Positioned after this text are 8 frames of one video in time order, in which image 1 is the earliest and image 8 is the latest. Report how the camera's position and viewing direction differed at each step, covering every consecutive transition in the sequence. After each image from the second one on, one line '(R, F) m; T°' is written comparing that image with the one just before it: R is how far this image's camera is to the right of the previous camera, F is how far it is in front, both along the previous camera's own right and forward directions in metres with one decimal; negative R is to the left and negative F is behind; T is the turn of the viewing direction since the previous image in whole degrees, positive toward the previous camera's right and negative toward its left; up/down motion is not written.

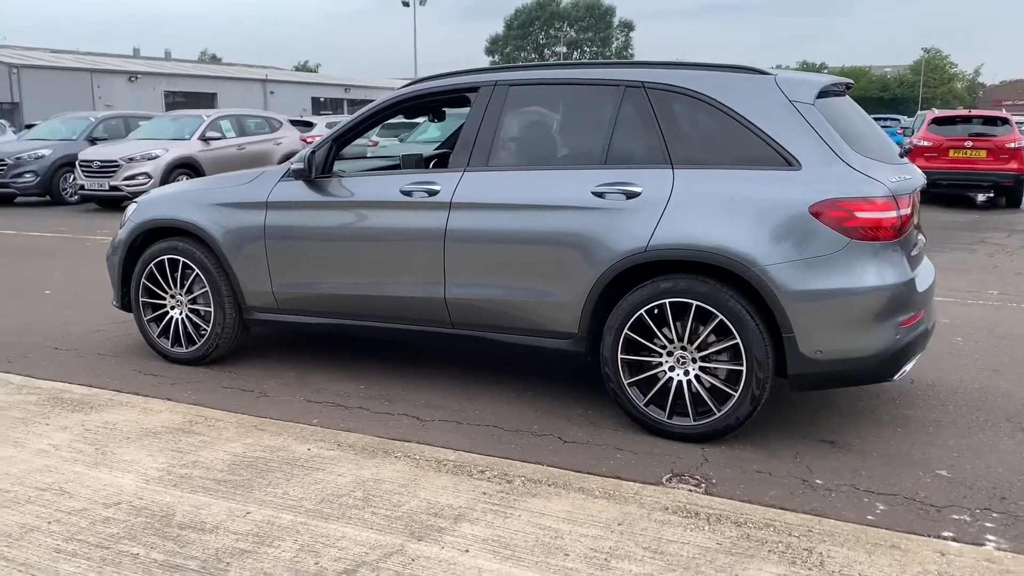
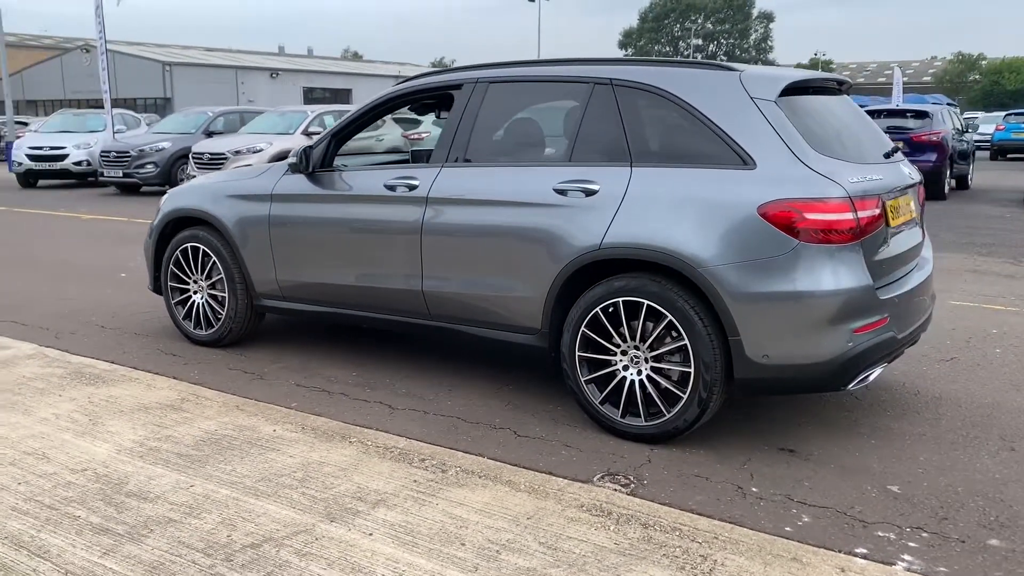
(+0.8, 0.0) m; -8°
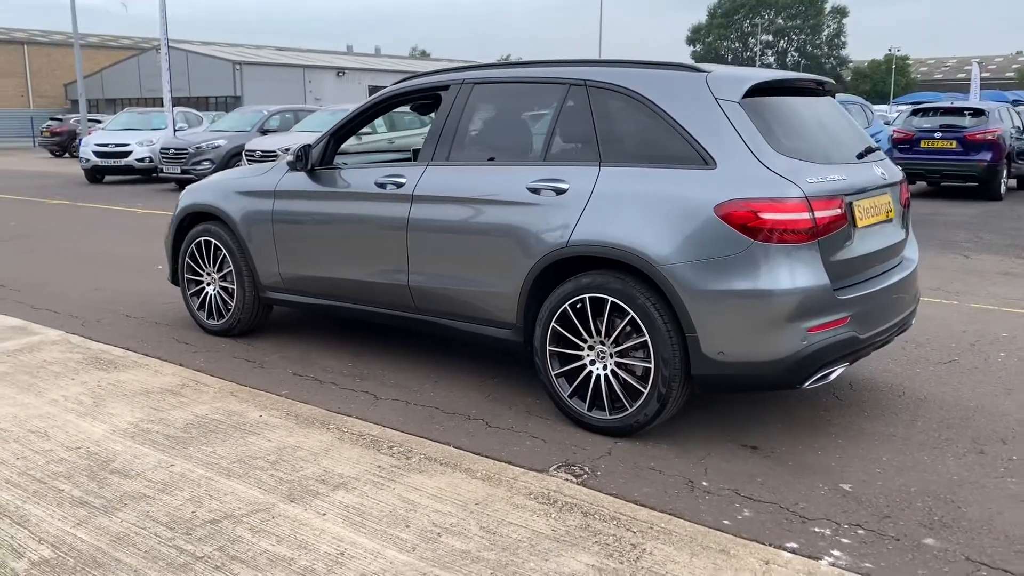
(+0.4, -0.1) m; -4°
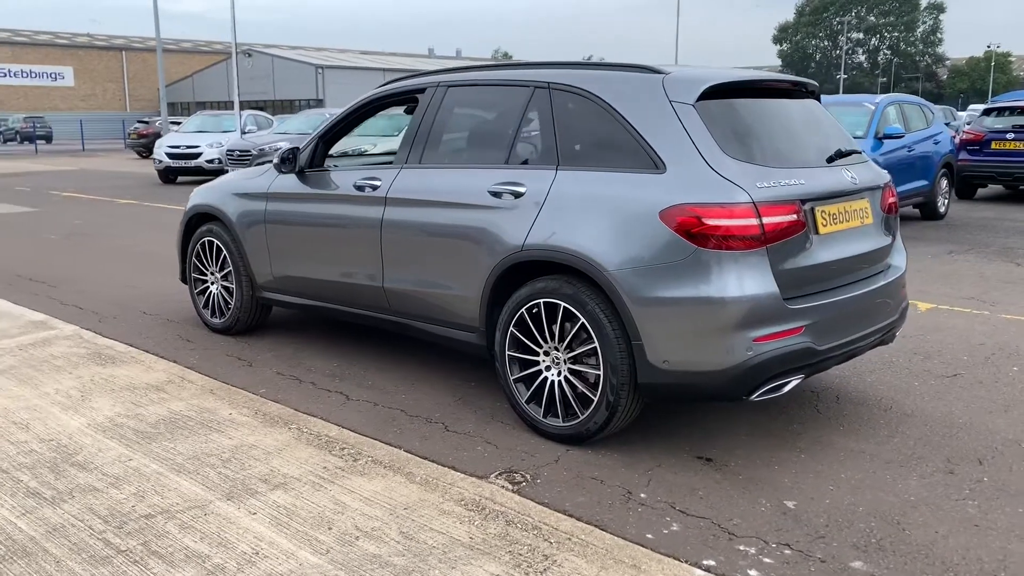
(+0.6, +0.1) m; -5°
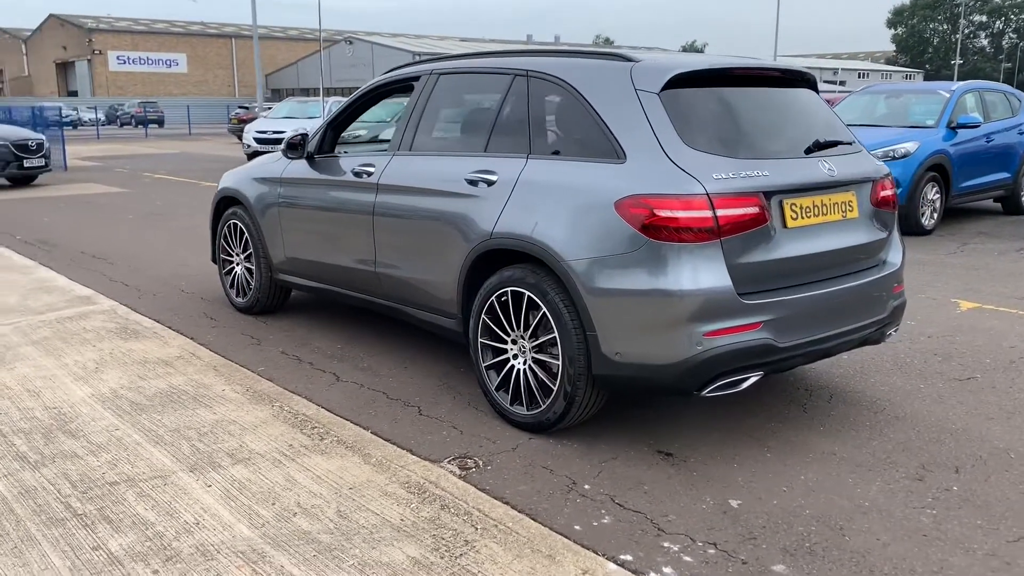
(+0.6, 0.0) m; -6°
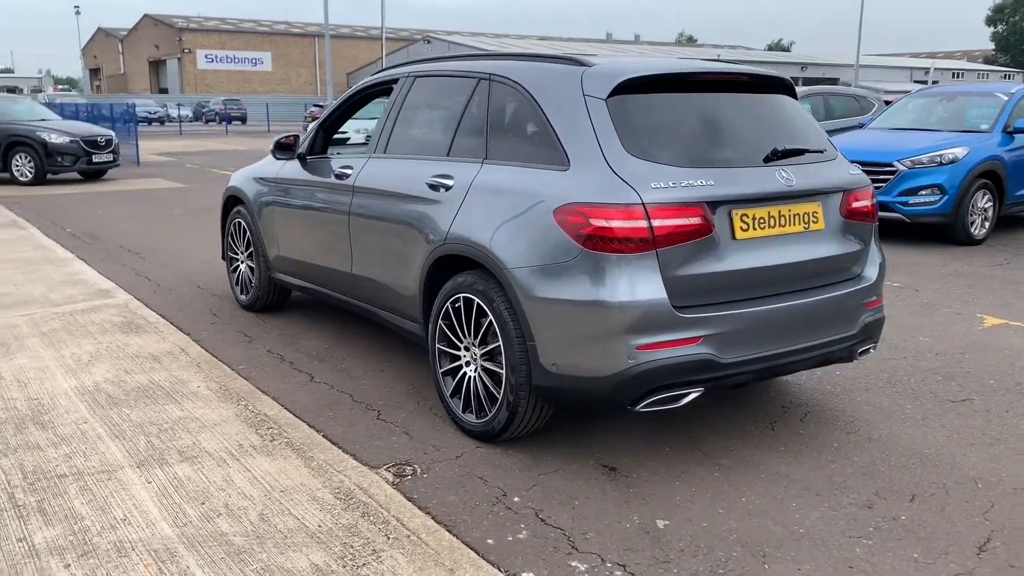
(+0.5, +0.1) m; -5°
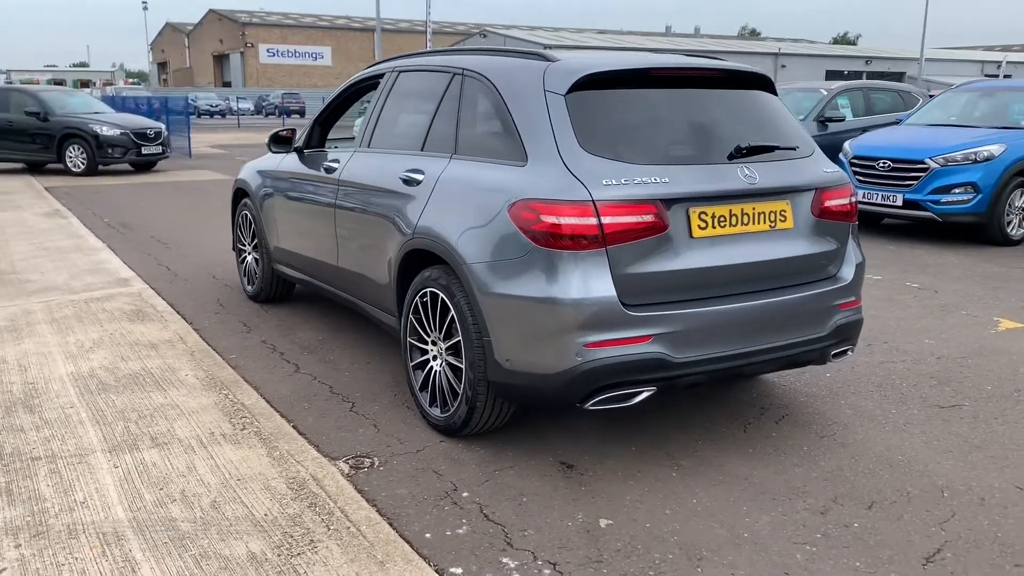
(+0.4, 0.0) m; -4°
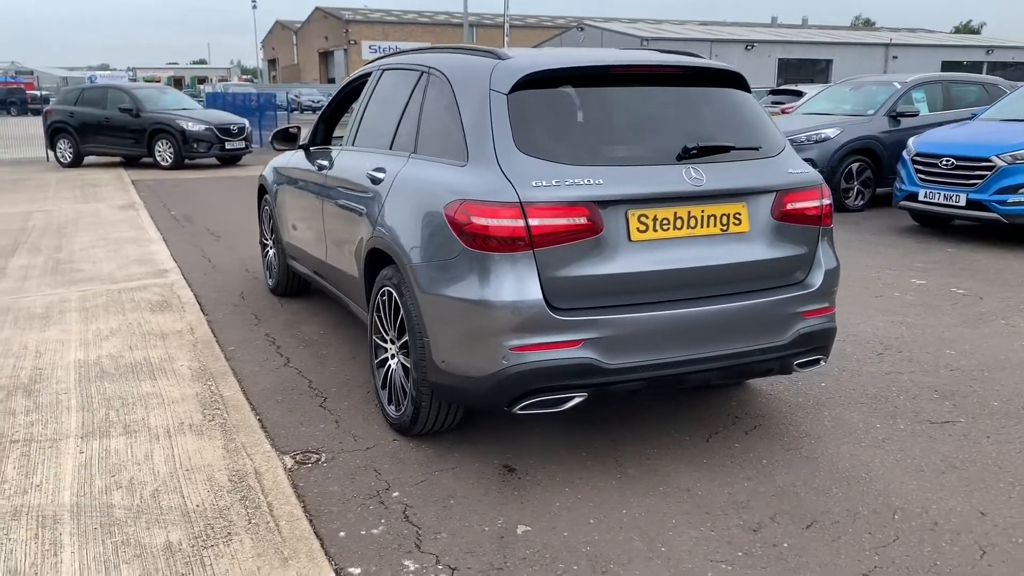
(+0.6, +0.1) m; -6°
